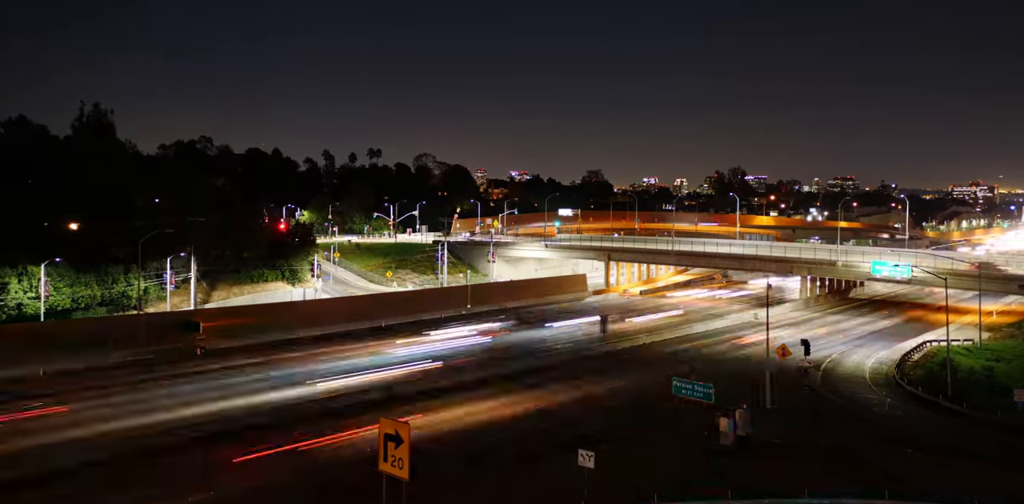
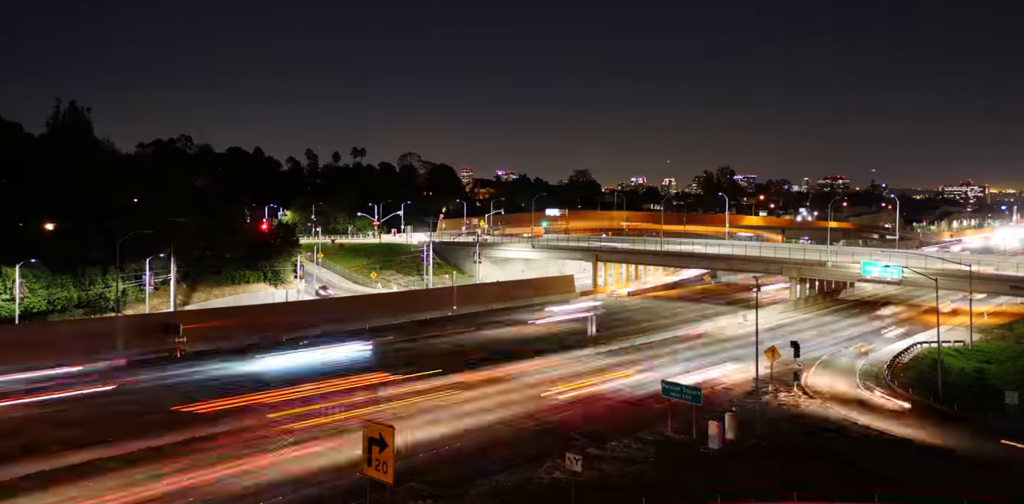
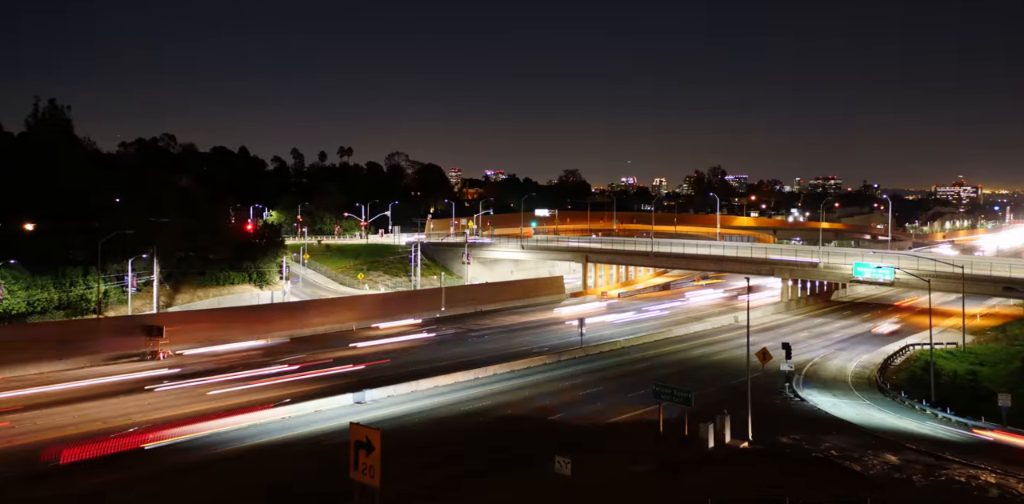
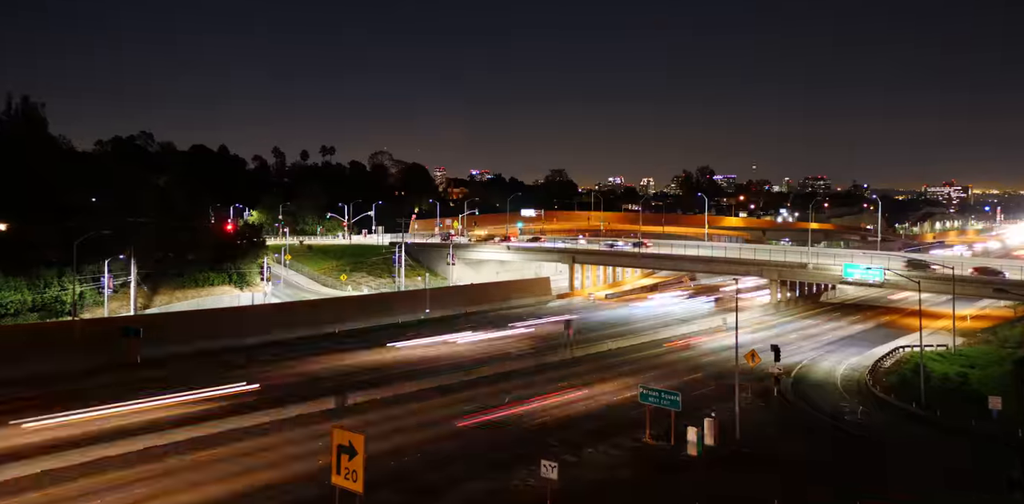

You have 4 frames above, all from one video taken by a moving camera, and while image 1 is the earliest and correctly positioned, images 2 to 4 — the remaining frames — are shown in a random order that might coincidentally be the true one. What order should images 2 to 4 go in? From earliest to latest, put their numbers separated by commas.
2, 3, 4
